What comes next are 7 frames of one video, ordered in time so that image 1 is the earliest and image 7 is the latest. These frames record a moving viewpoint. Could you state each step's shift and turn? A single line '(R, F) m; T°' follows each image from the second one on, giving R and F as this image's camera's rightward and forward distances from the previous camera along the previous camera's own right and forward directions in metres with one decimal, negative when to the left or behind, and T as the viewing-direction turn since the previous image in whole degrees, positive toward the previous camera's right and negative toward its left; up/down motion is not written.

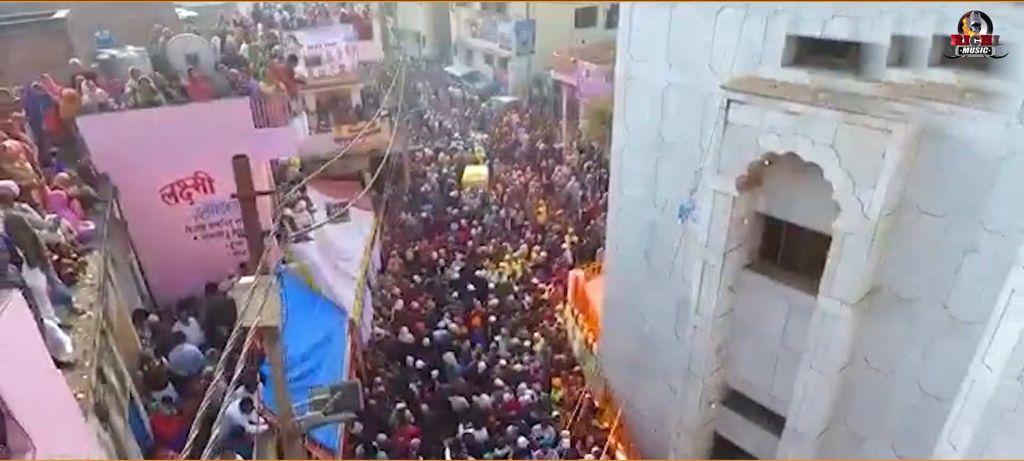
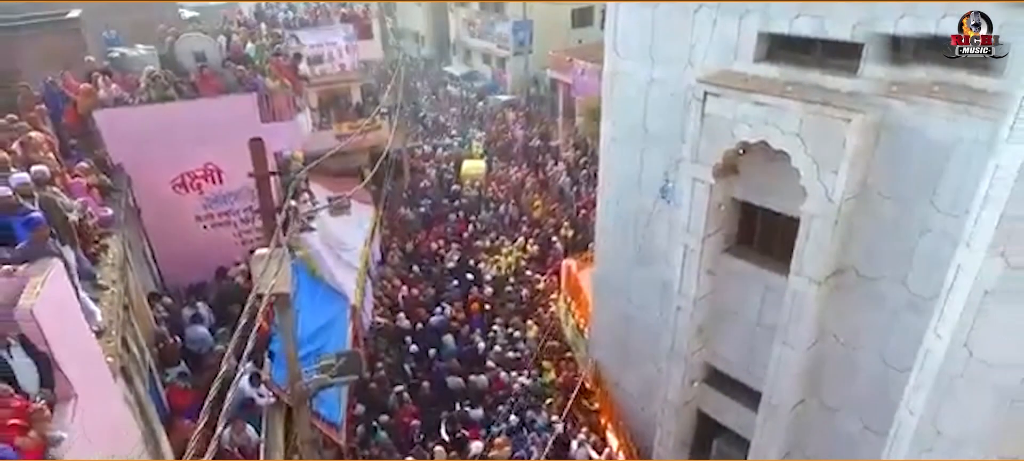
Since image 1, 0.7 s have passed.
(+0.1, -0.5) m; 0°
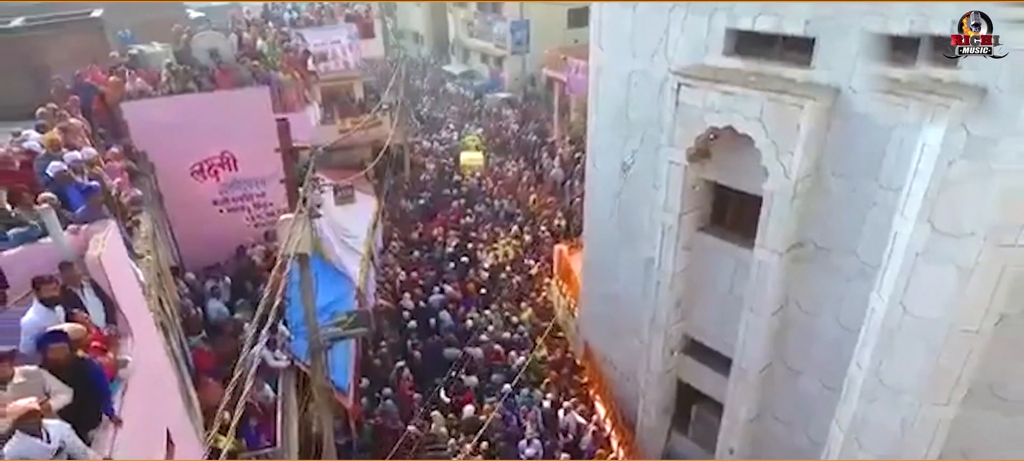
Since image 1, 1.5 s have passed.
(+0.1, -0.7) m; 0°
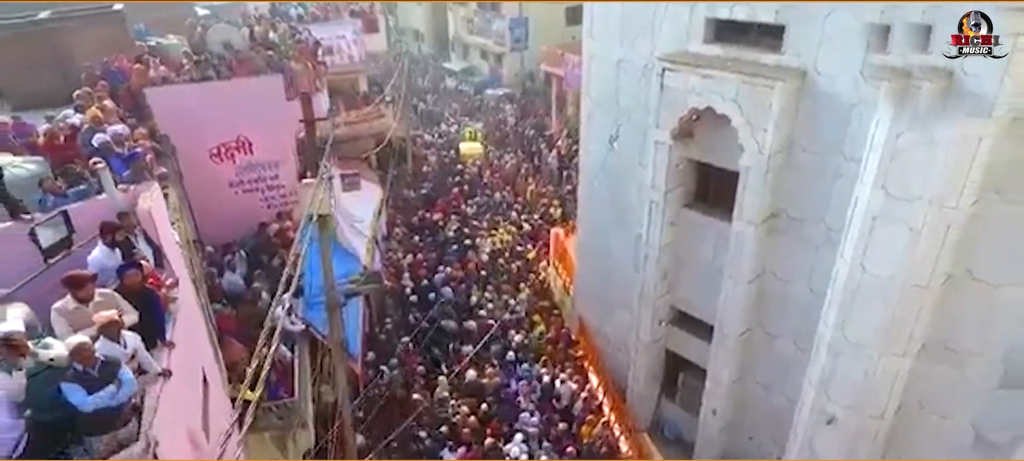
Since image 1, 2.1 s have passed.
(0.0, -0.7) m; 0°
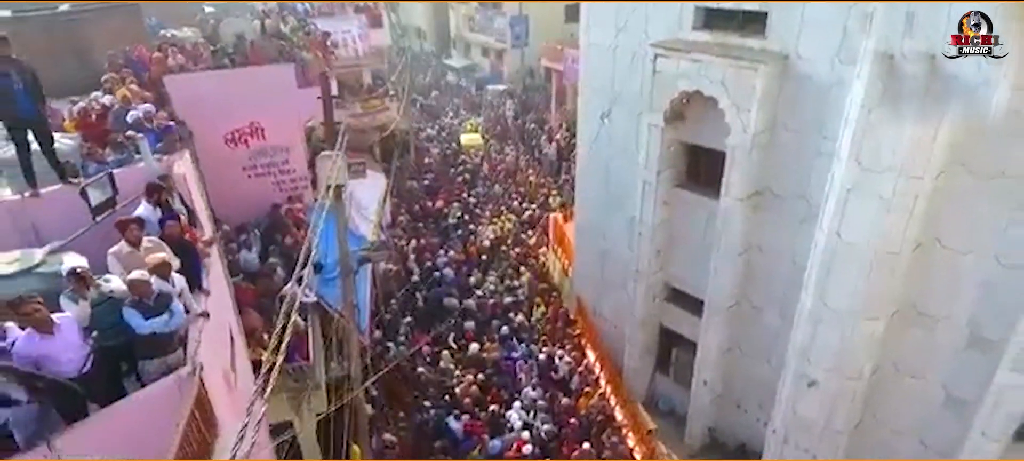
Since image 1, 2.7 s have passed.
(0.0, -0.5) m; 0°
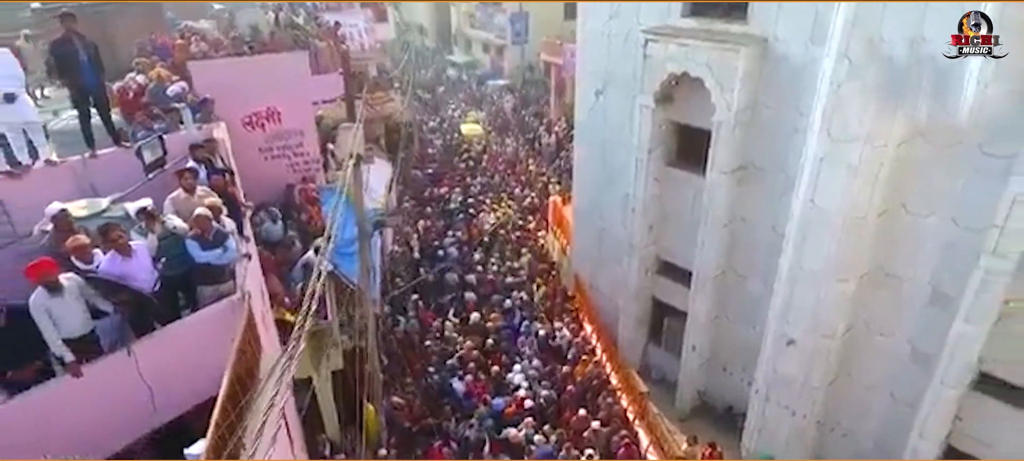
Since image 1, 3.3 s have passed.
(0.0, -0.7) m; 0°
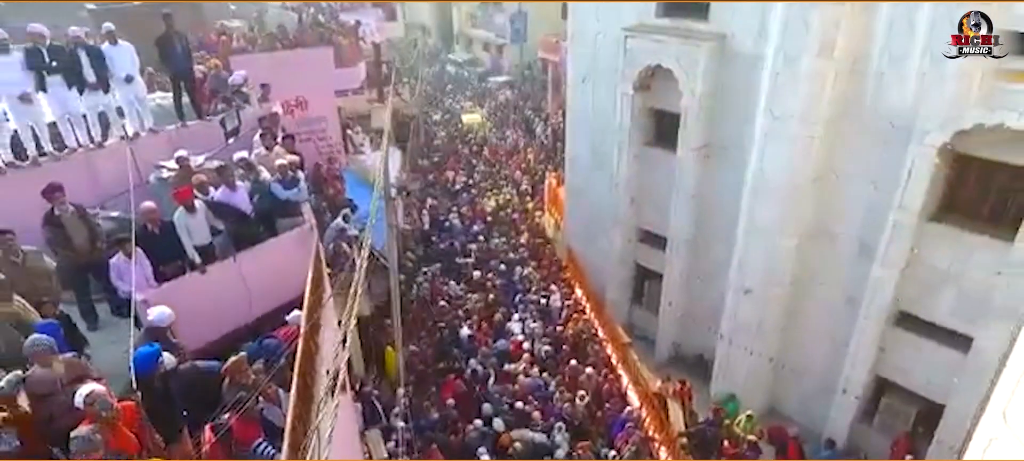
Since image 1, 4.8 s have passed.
(0.0, -1.6) m; 0°
